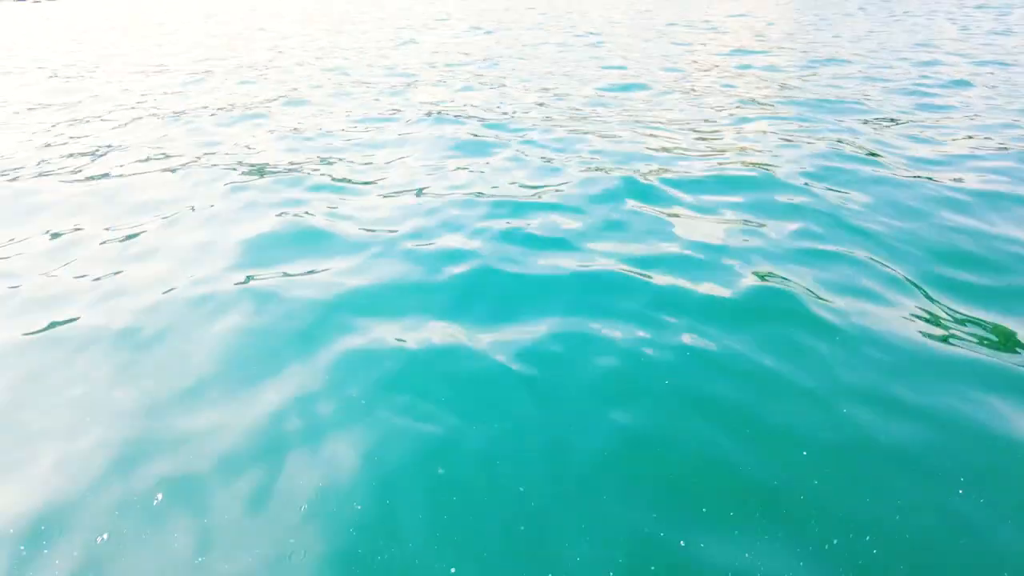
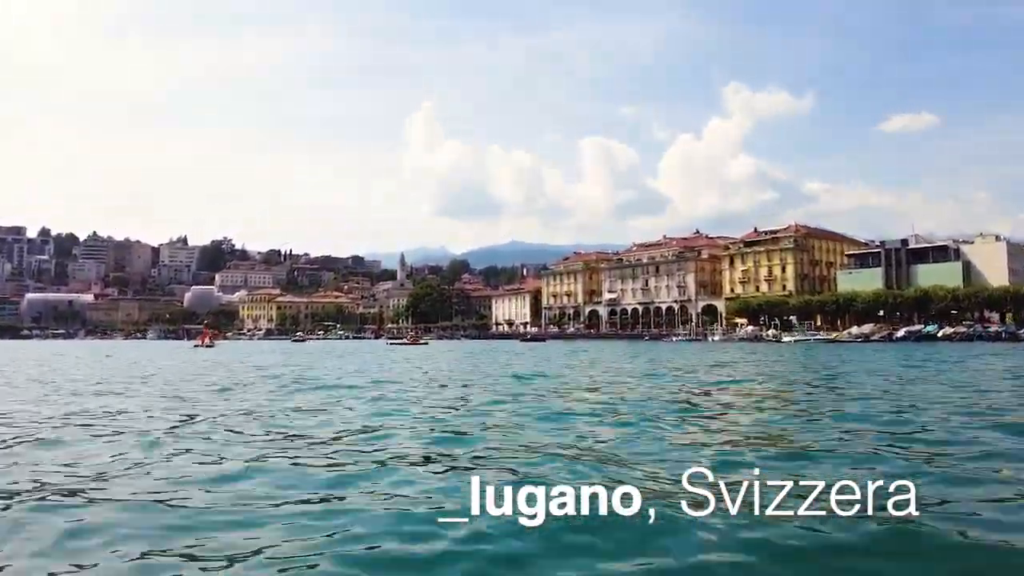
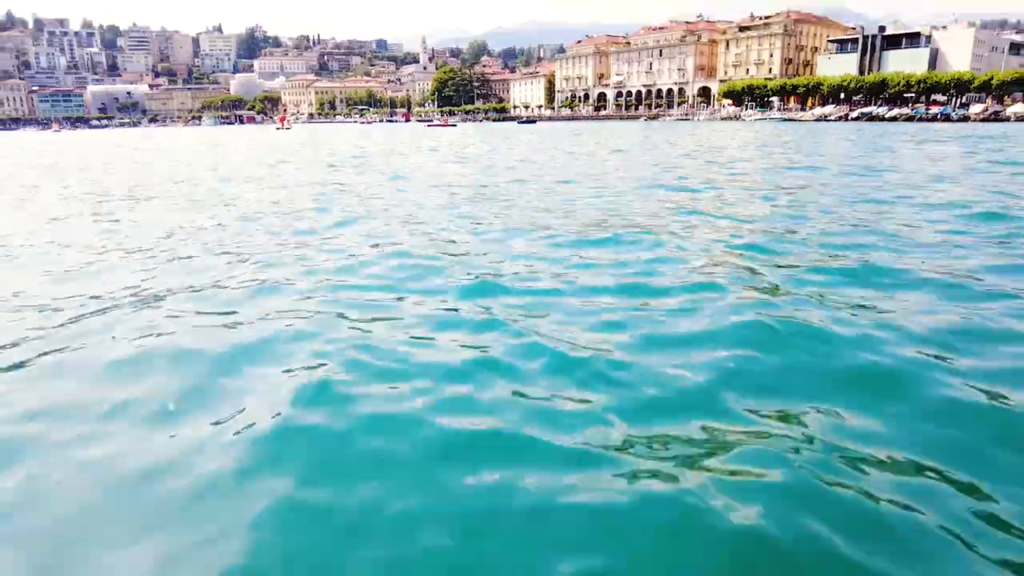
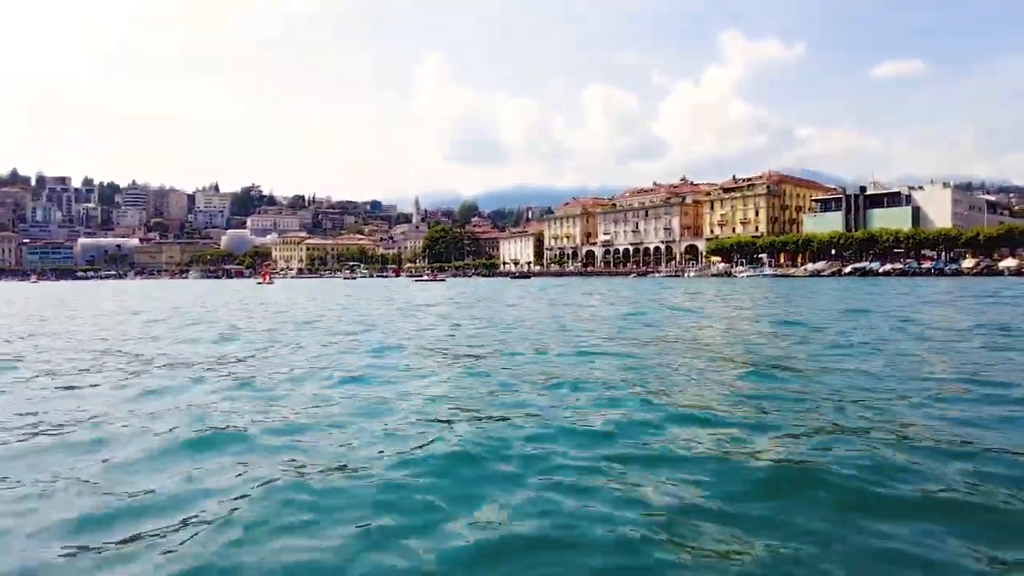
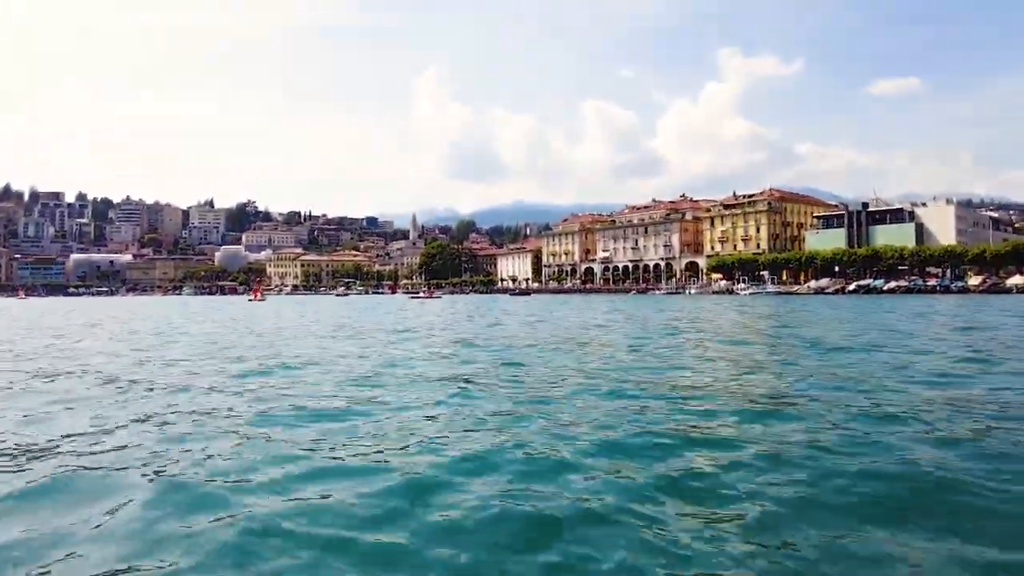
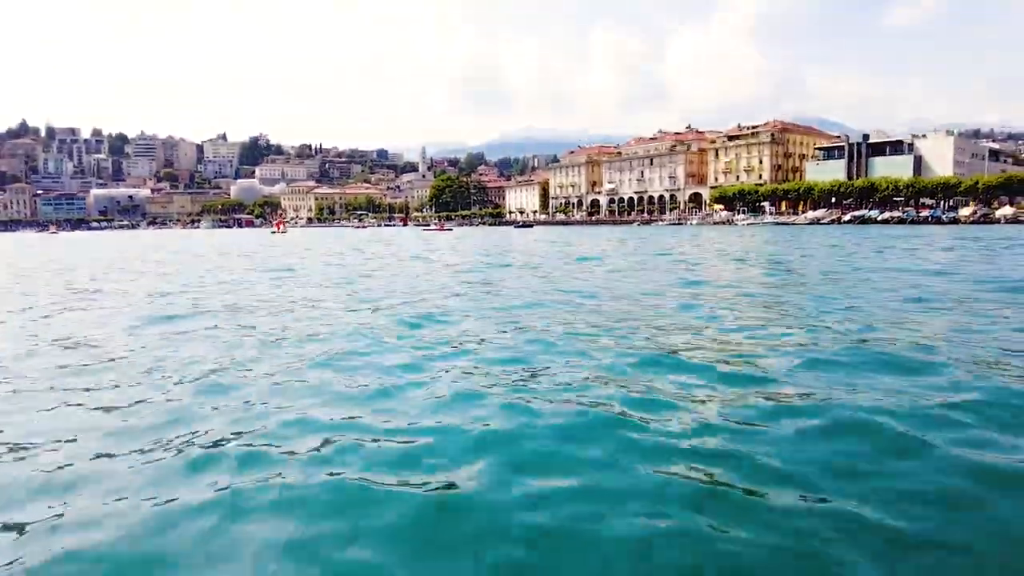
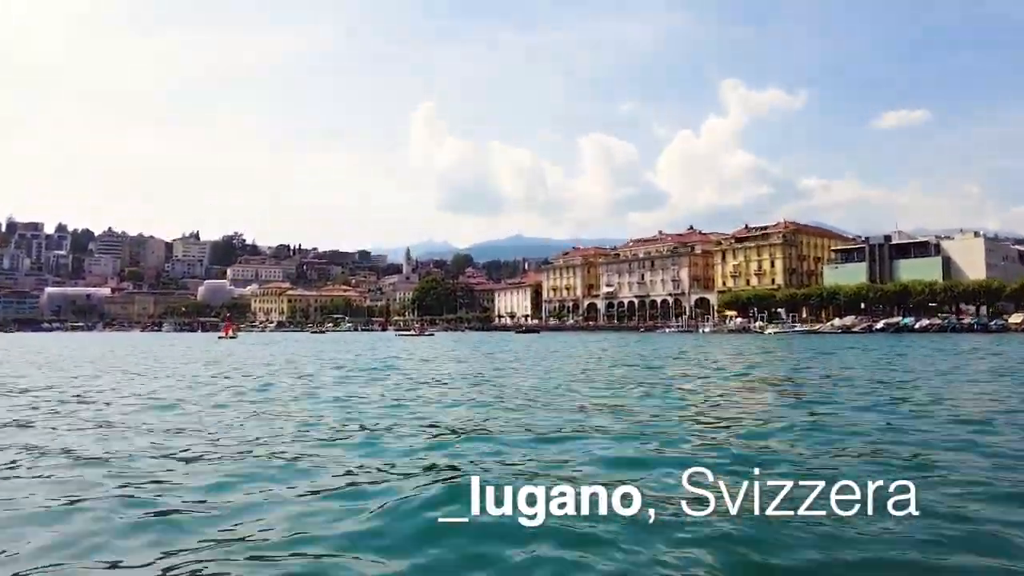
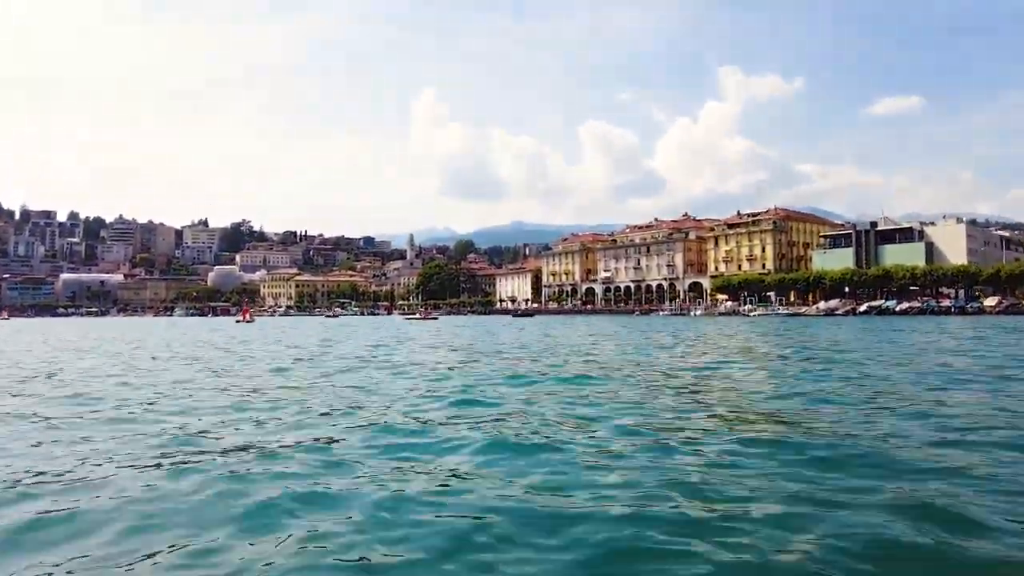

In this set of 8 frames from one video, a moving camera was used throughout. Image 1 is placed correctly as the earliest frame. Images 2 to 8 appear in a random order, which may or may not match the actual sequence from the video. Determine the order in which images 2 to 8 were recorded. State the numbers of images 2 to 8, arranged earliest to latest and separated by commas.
3, 6, 4, 5, 8, 7, 2
